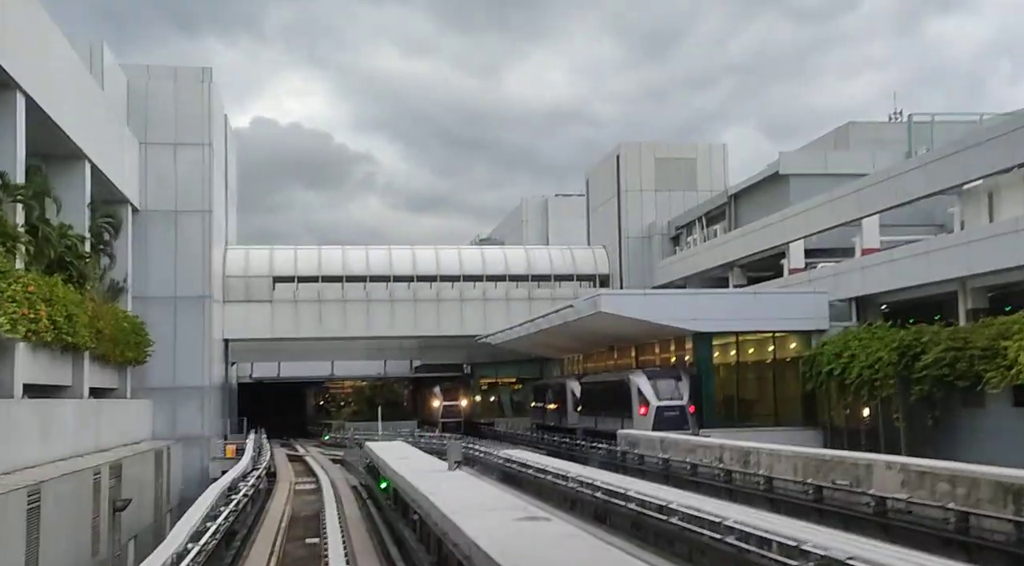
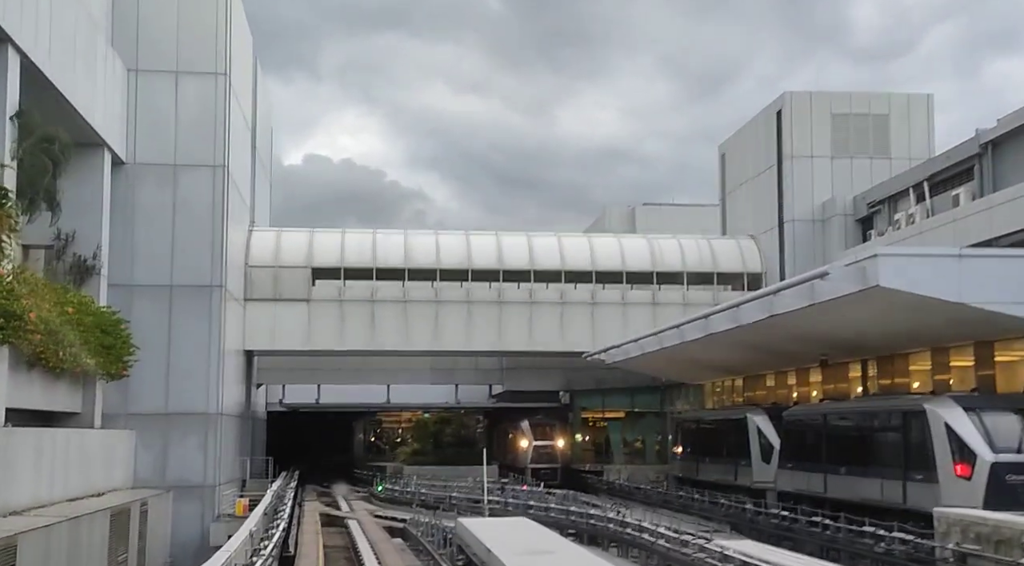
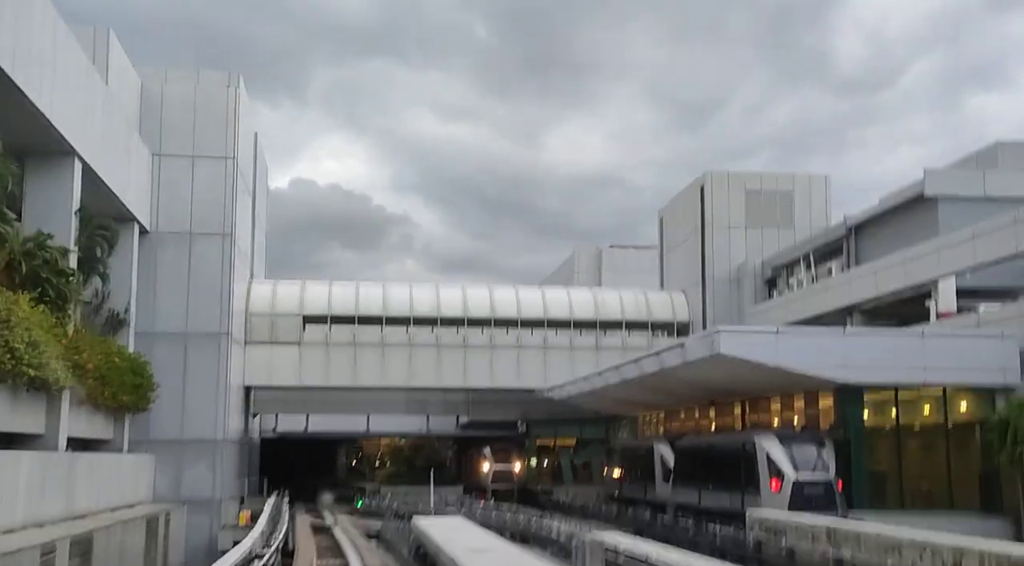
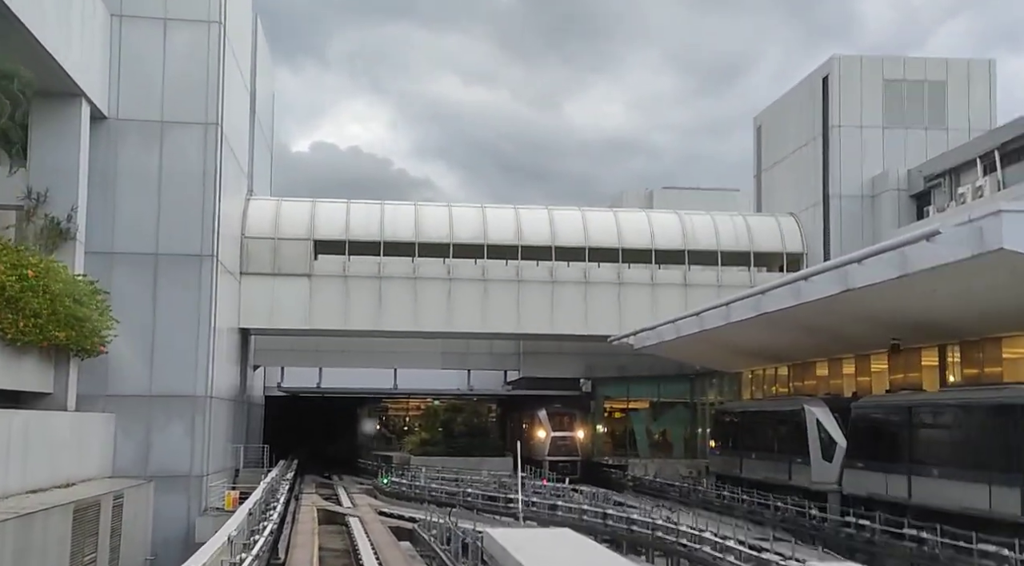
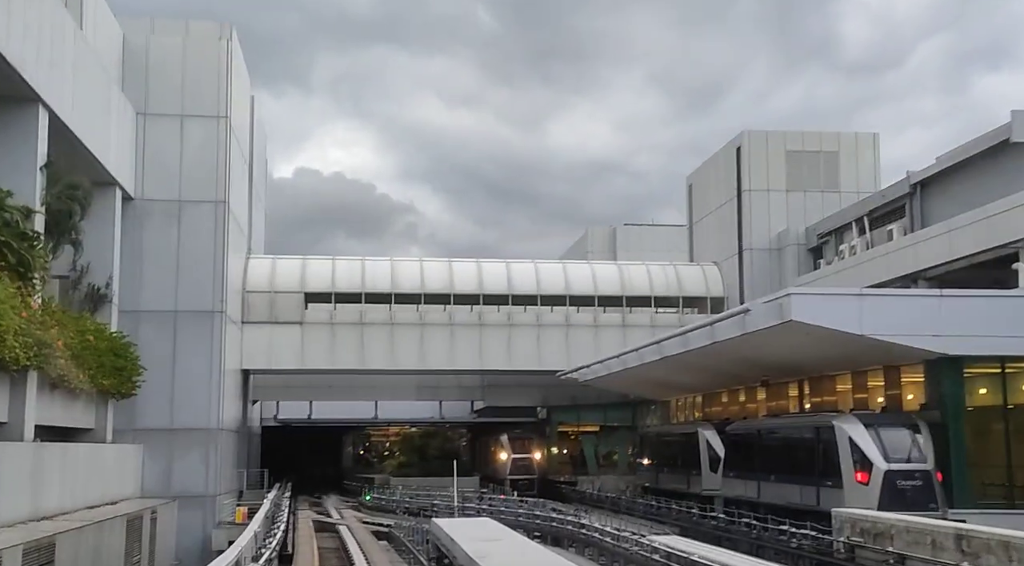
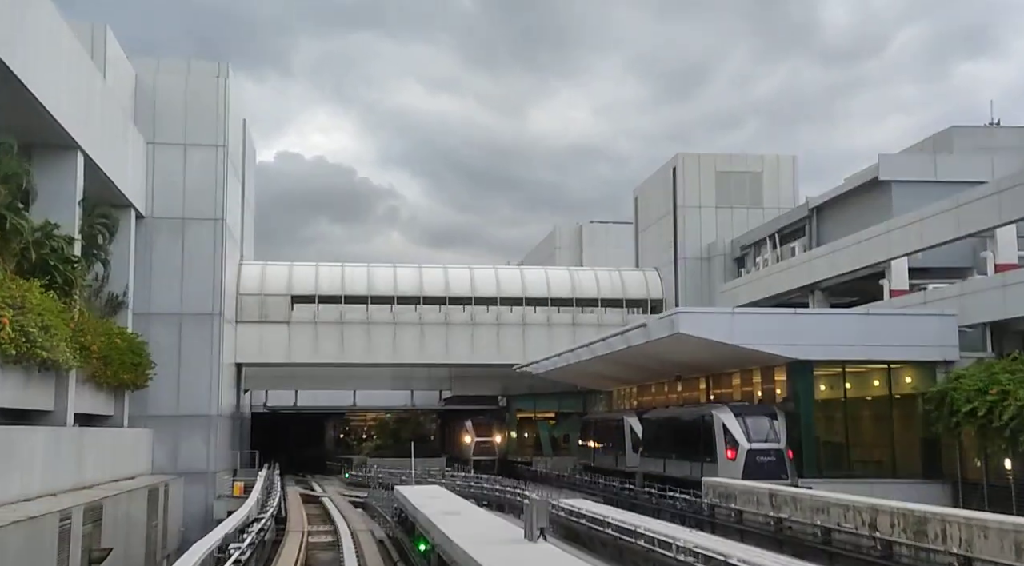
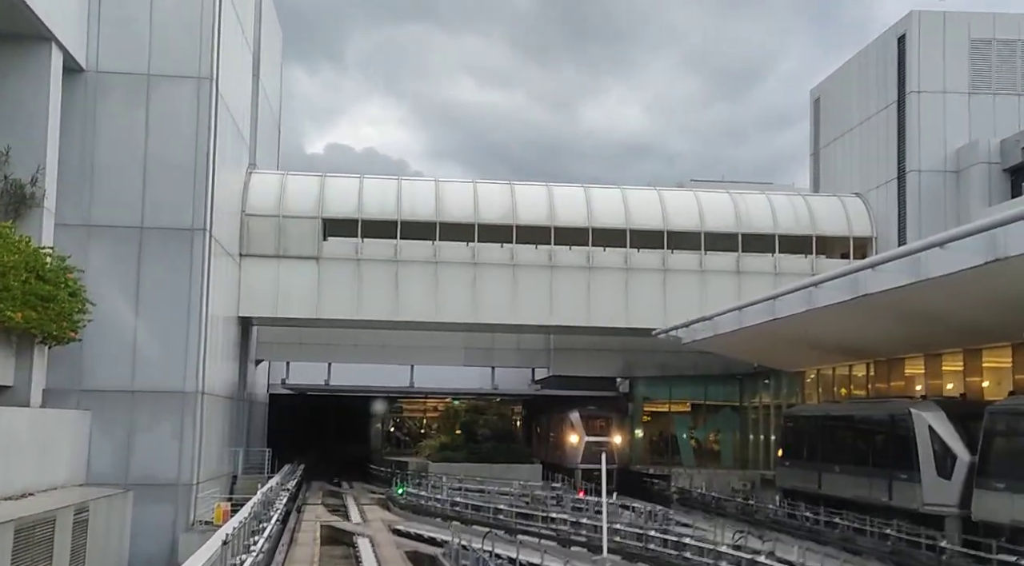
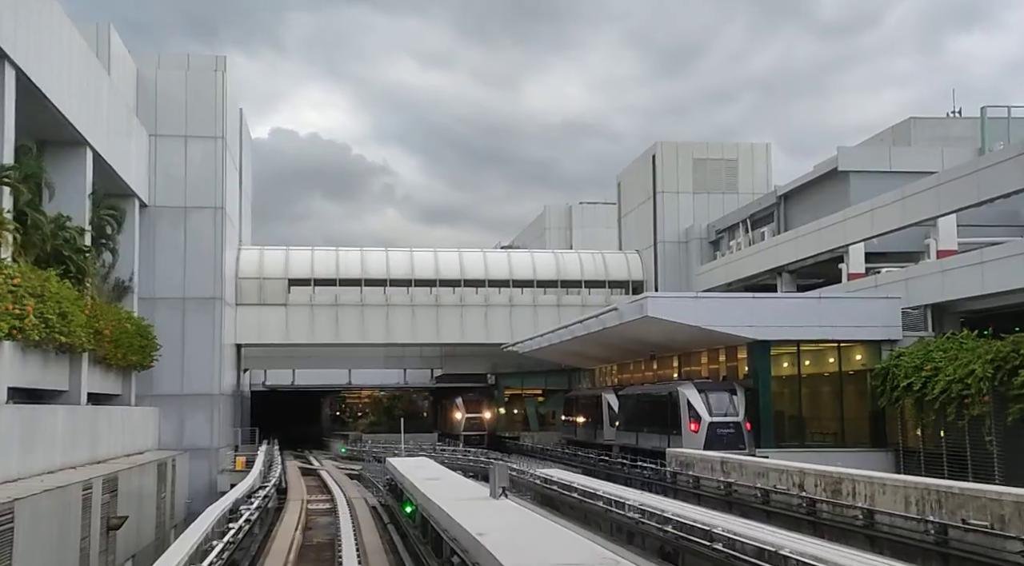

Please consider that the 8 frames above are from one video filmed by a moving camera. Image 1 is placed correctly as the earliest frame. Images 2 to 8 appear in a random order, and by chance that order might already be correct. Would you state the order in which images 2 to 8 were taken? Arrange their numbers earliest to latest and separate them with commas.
8, 6, 3, 5, 2, 4, 7
